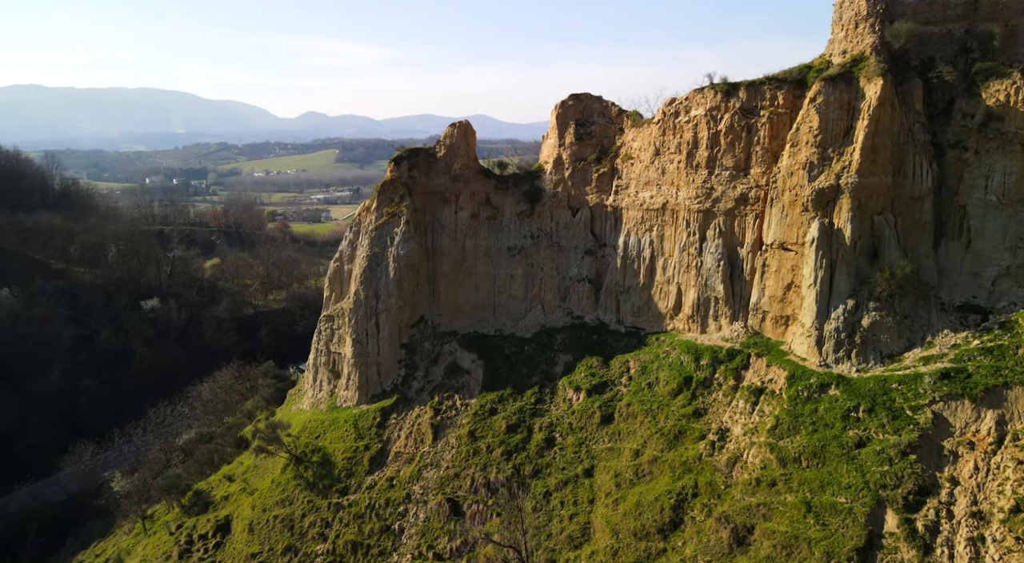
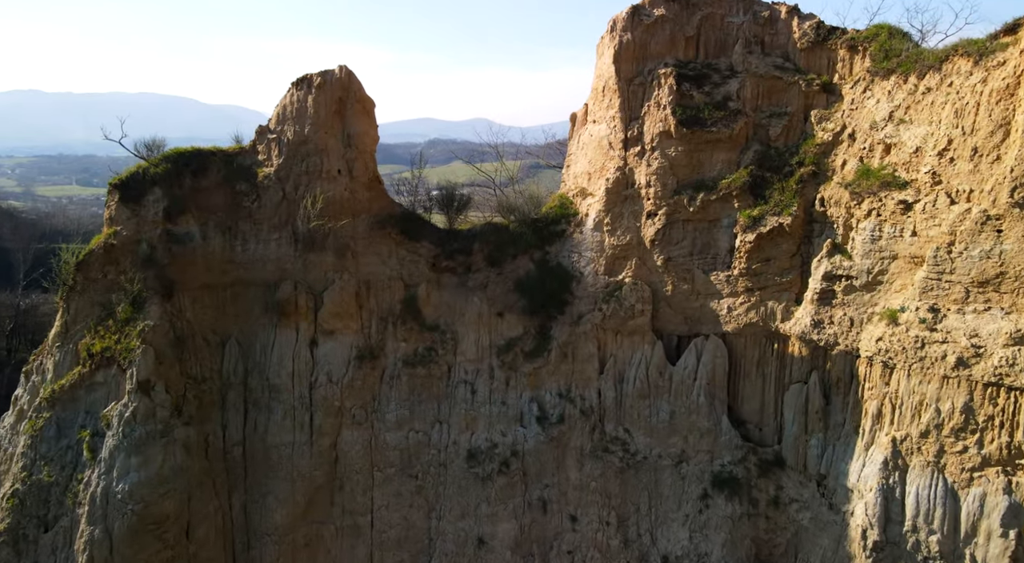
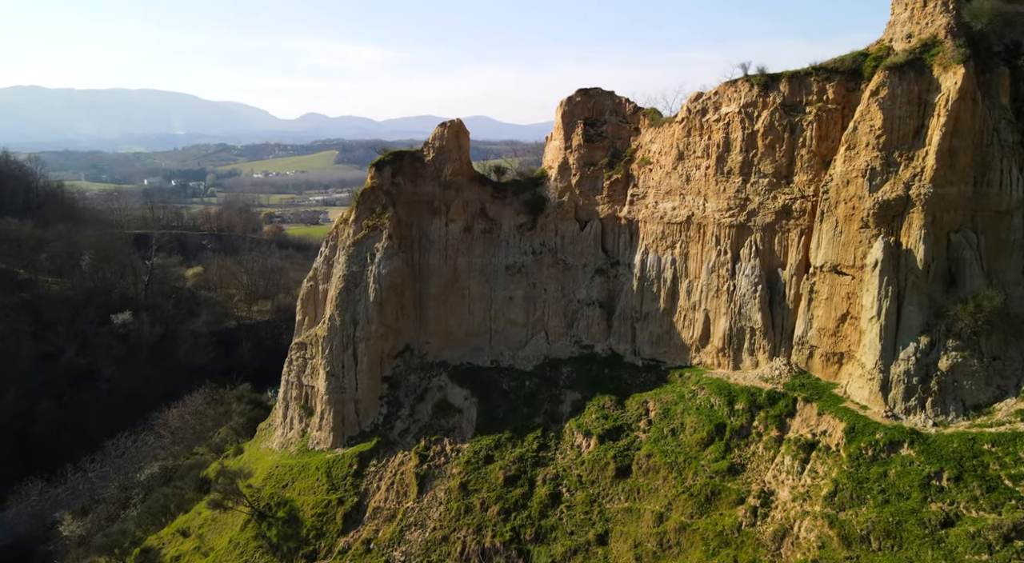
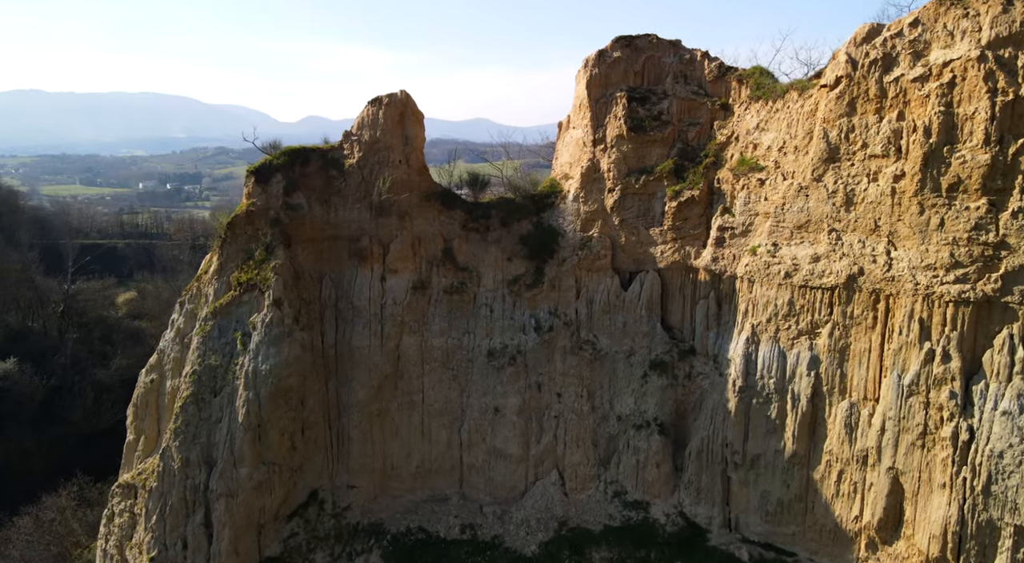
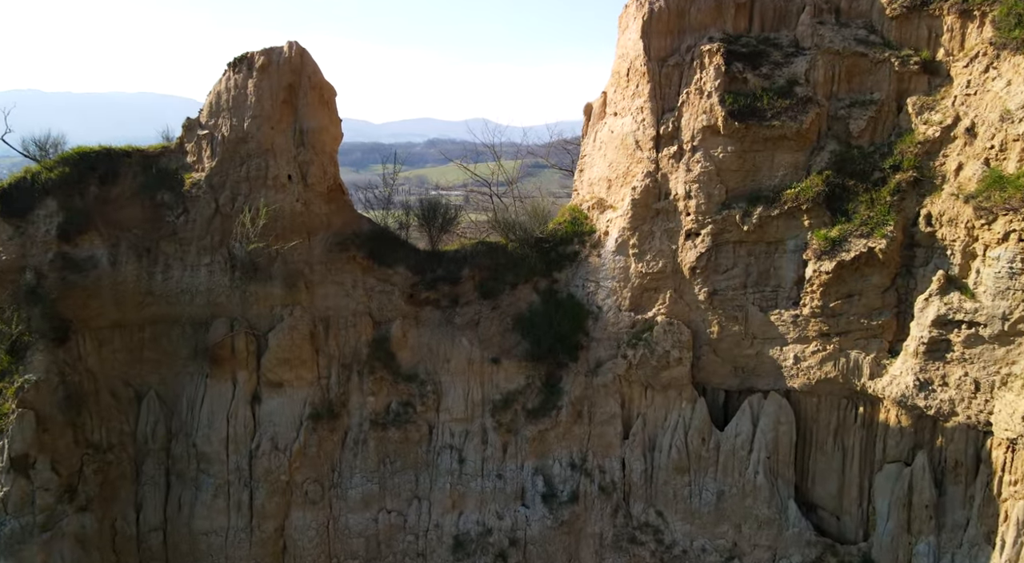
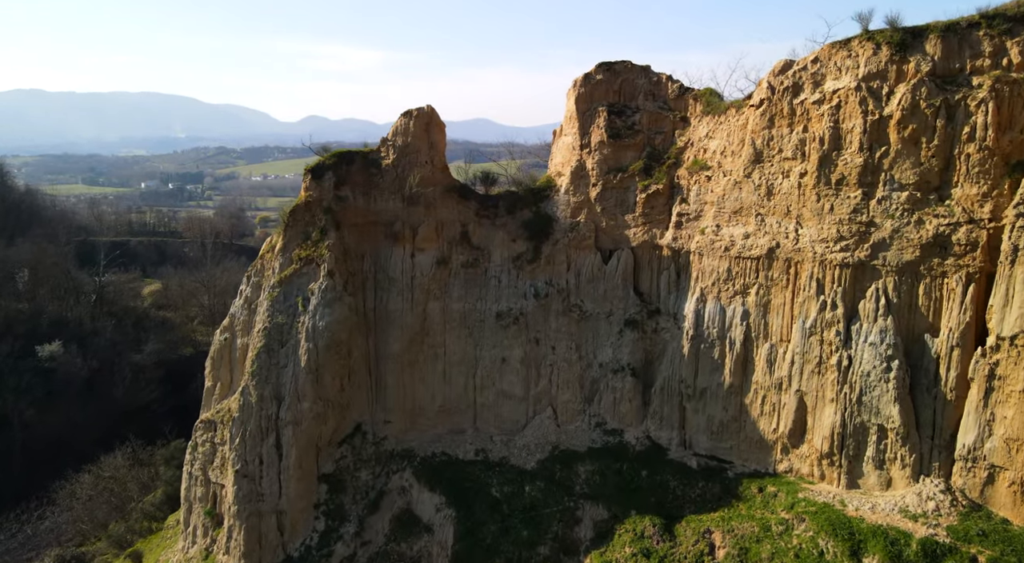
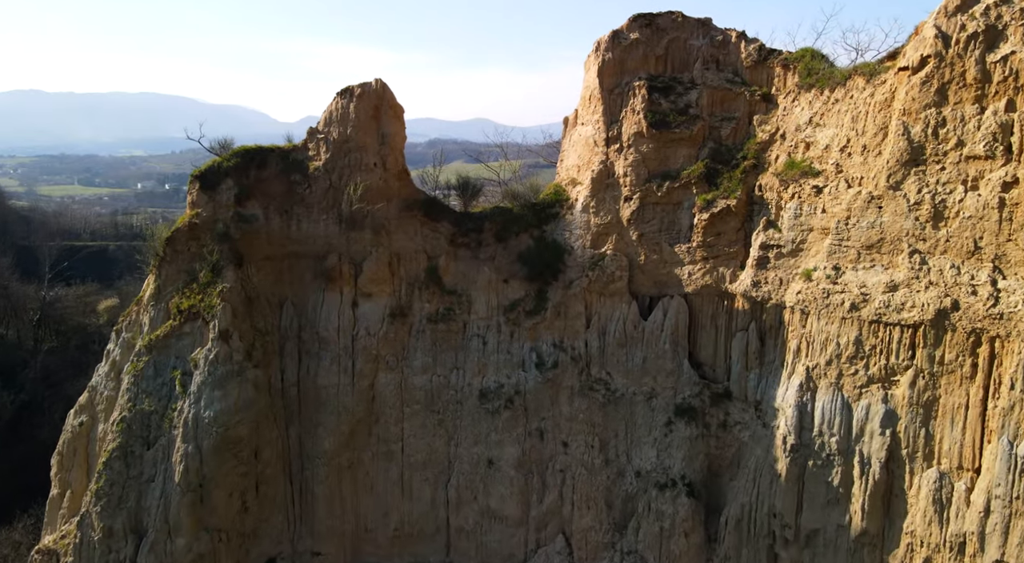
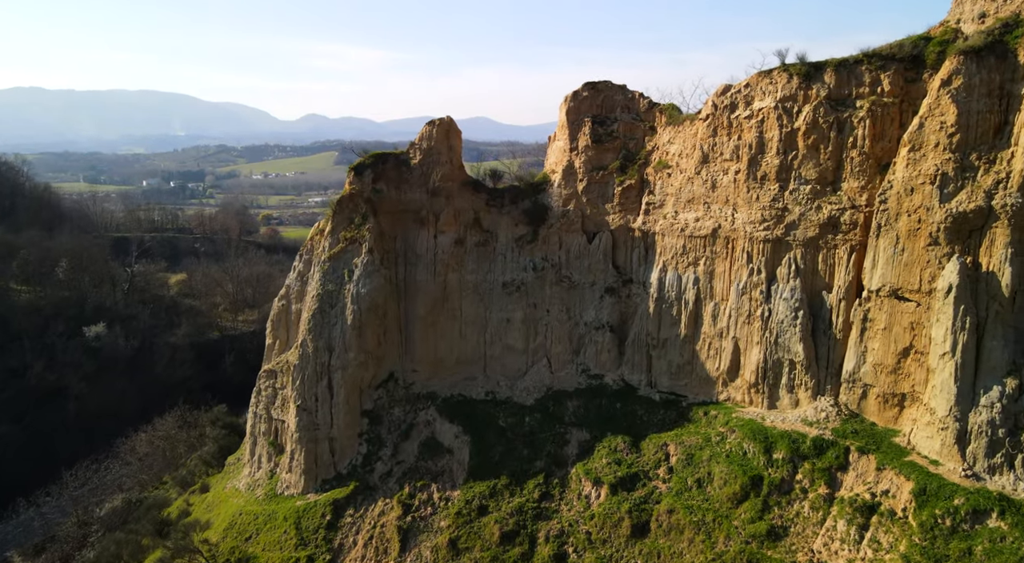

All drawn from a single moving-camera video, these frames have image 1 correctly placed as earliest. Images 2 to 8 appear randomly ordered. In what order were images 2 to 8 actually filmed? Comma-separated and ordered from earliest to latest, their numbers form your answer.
3, 8, 6, 4, 7, 2, 5
